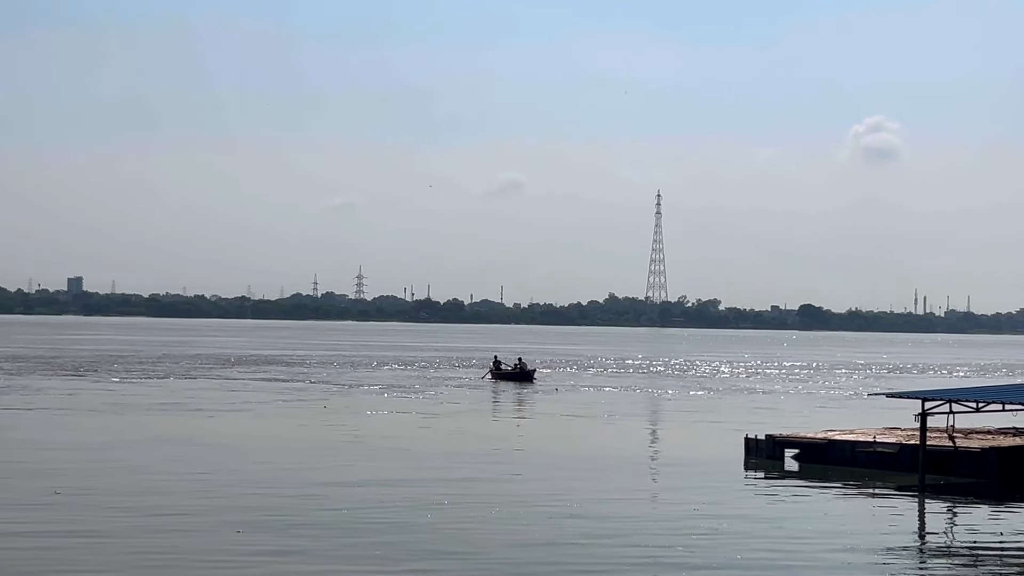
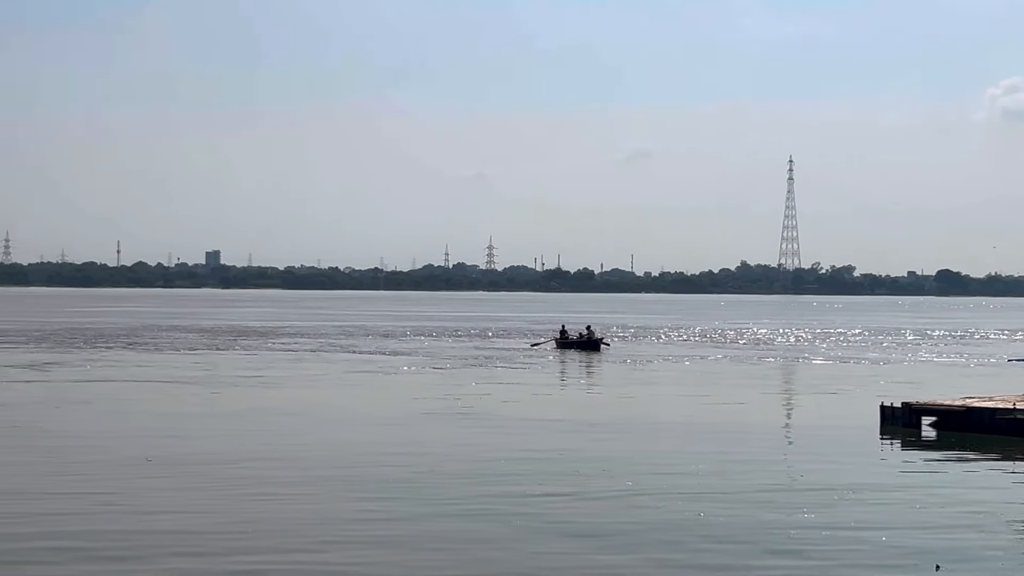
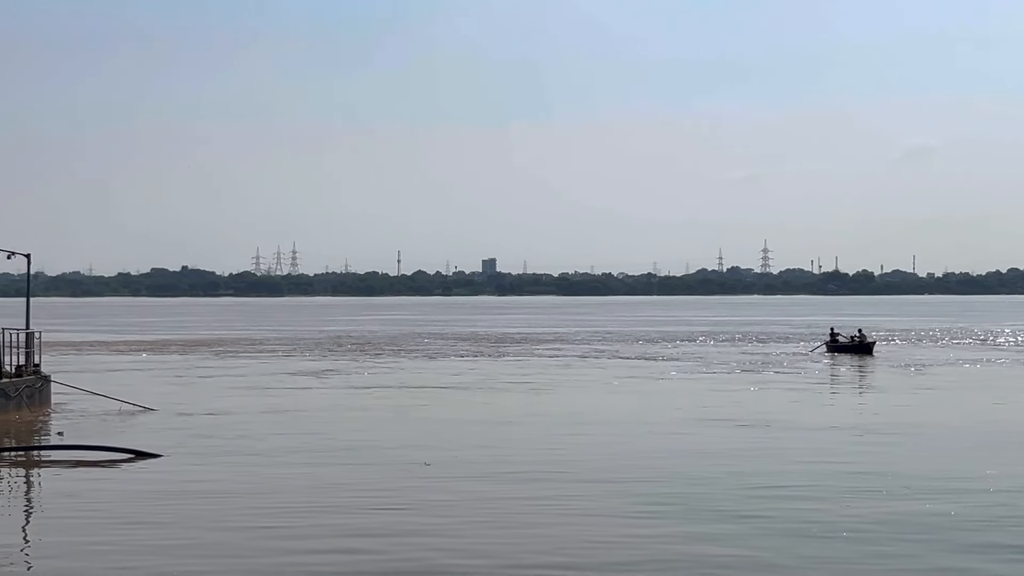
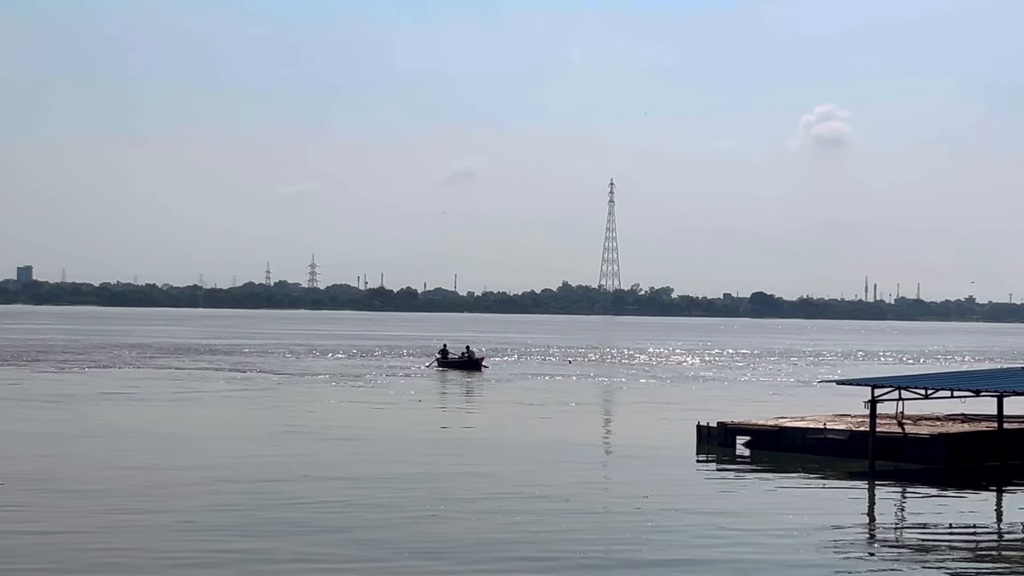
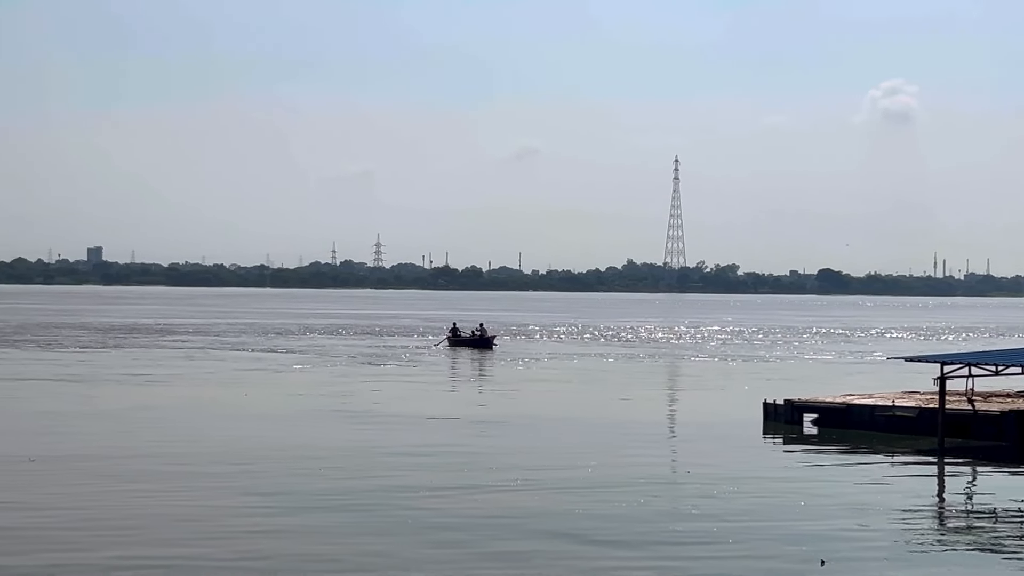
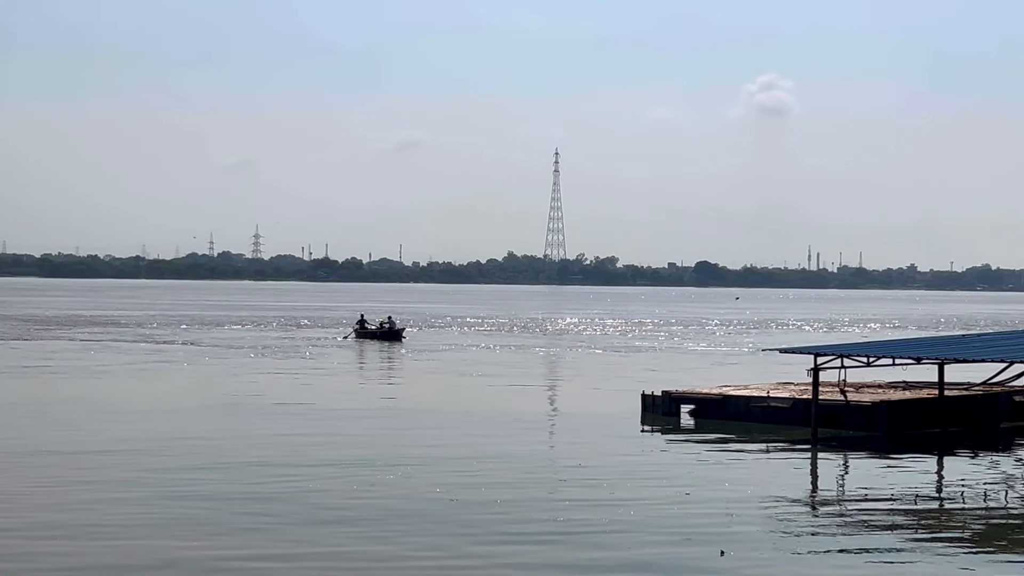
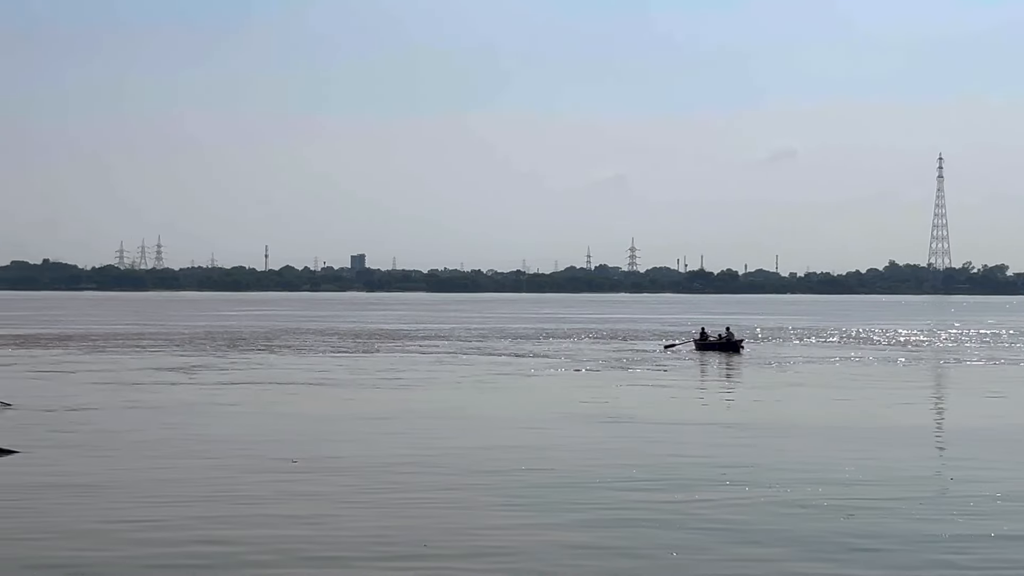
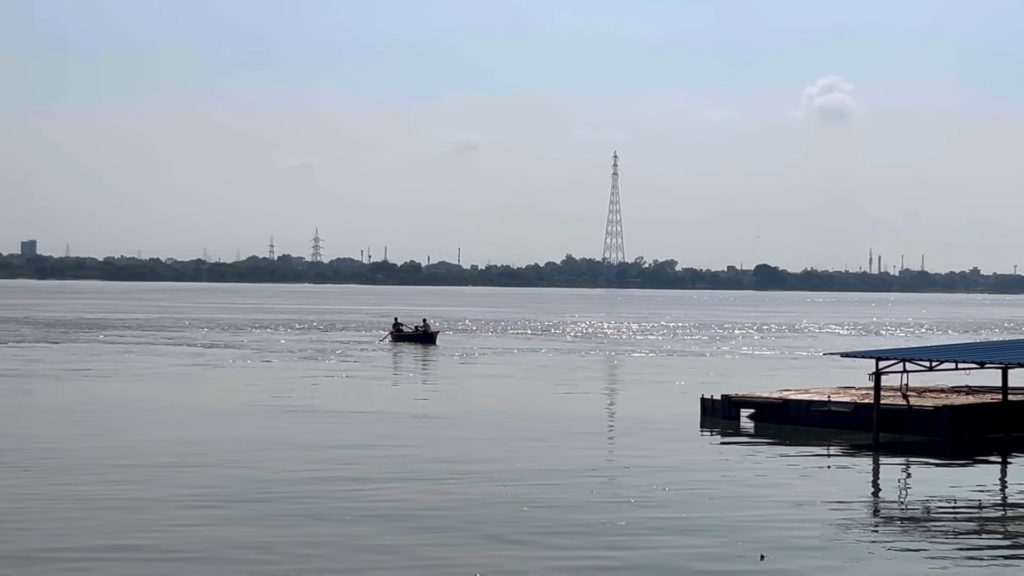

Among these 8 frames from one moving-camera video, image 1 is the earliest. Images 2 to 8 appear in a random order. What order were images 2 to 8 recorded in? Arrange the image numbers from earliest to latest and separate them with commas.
4, 6, 8, 5, 2, 7, 3
